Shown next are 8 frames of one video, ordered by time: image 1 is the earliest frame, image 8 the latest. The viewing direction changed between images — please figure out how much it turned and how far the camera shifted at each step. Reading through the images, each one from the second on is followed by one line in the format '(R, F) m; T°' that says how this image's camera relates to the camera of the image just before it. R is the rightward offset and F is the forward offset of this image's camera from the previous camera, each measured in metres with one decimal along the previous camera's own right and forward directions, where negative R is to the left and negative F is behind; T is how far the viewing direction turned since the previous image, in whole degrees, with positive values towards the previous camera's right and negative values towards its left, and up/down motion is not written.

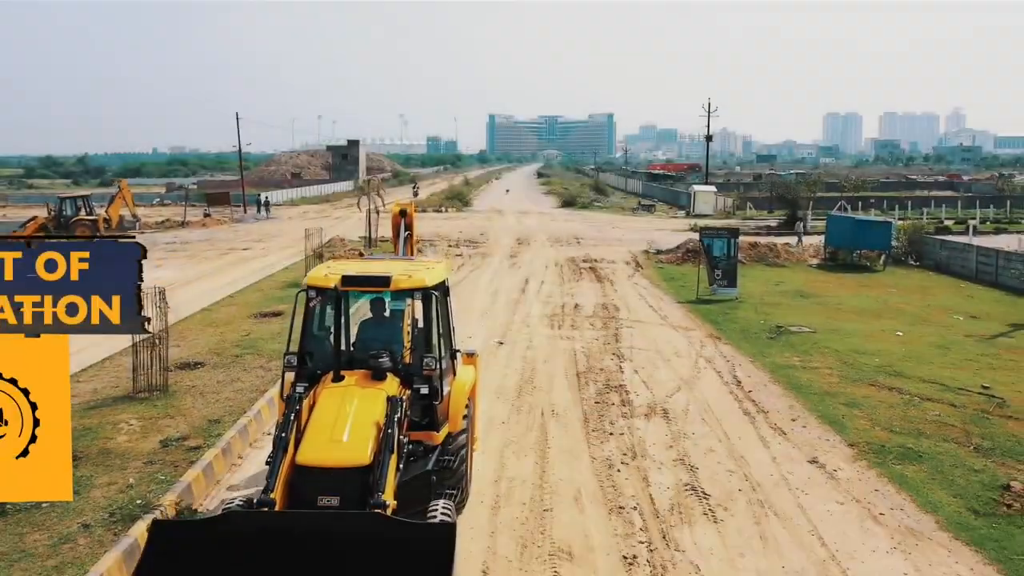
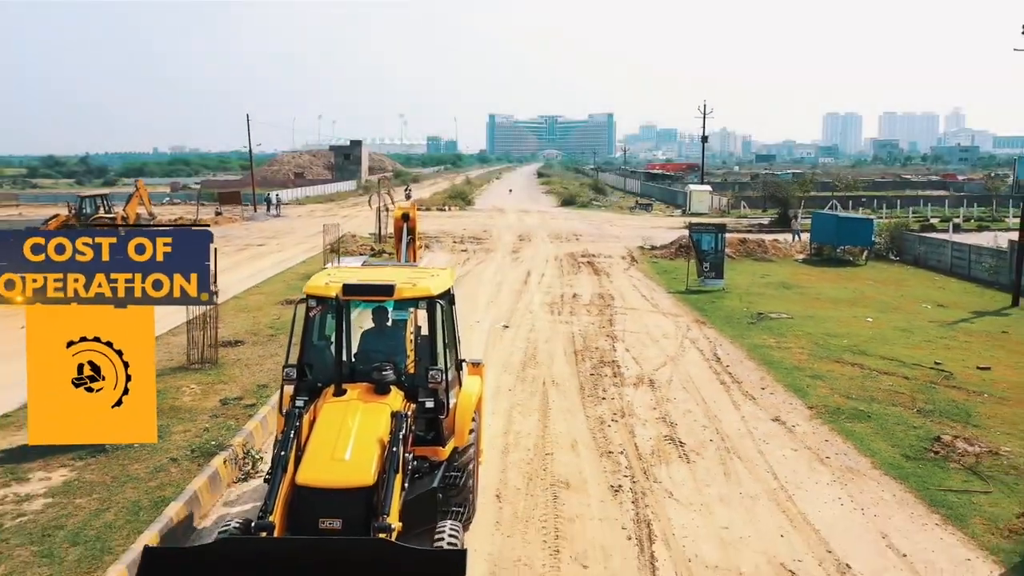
(-0.1, -1.7) m; 0°
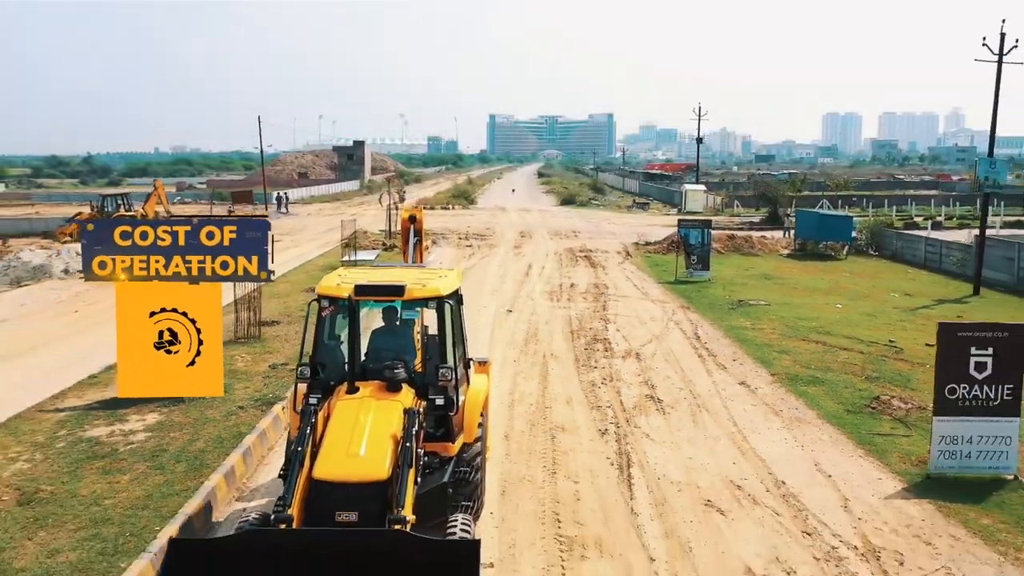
(-0.1, -2.0) m; 0°
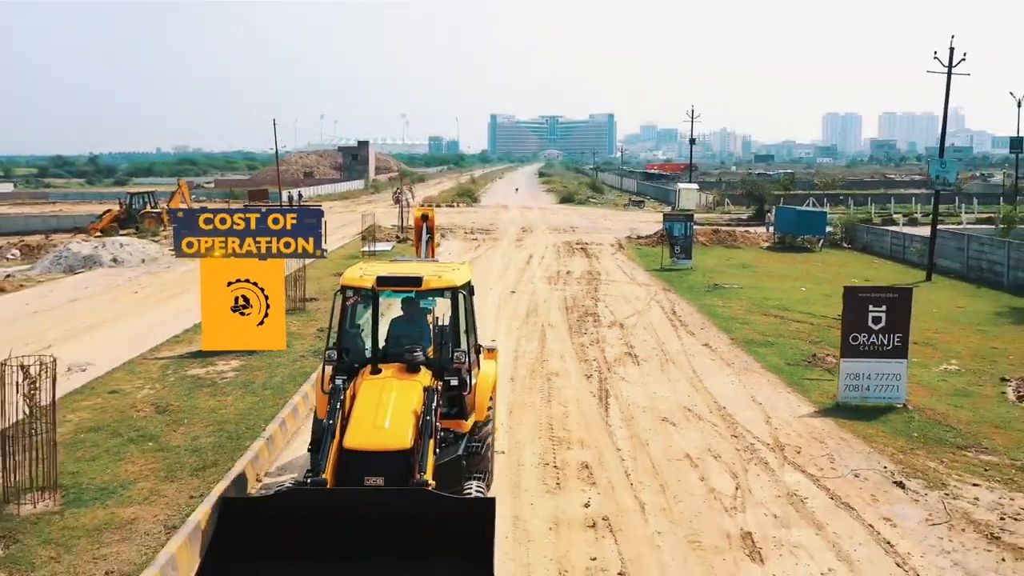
(-0.1, -2.9) m; 0°
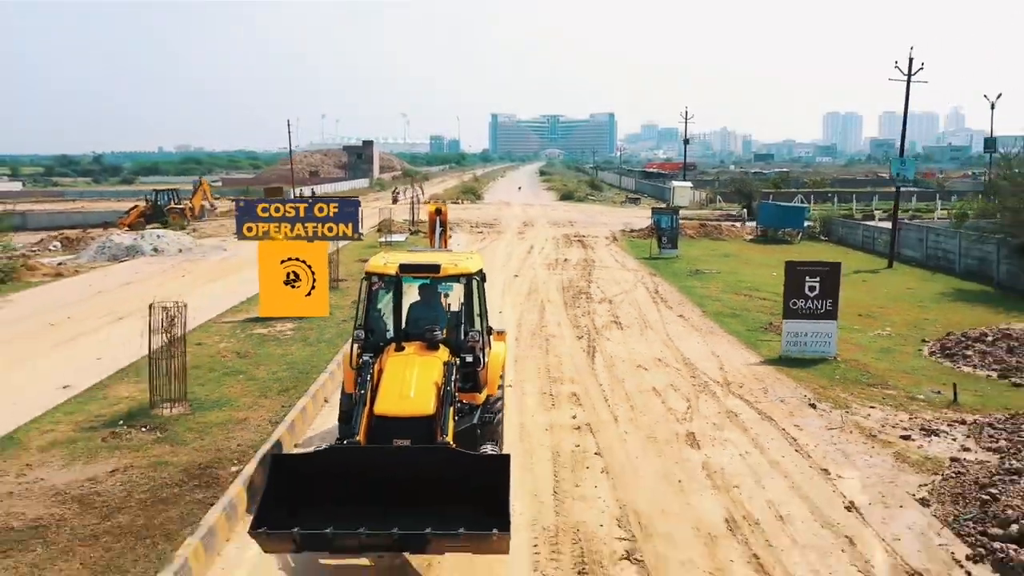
(-0.1, -3.0) m; 0°
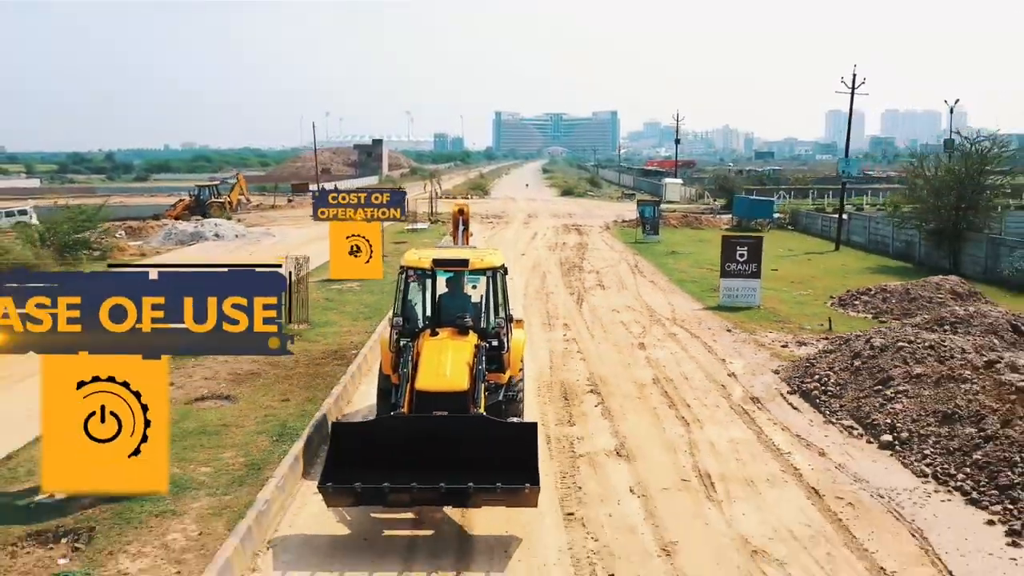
(-0.2, -5.7) m; 0°
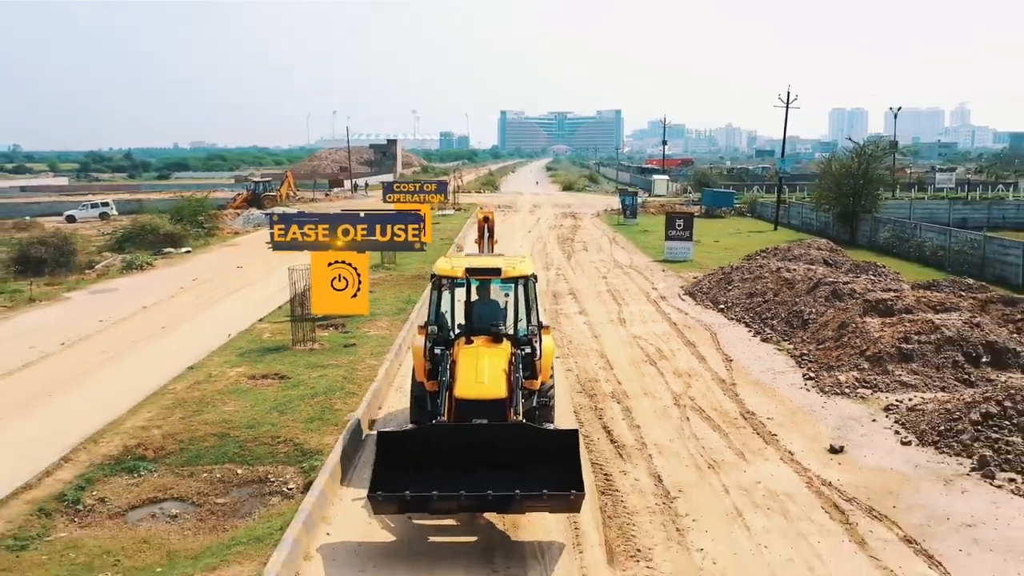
(-0.2, -9.9) m; 0°
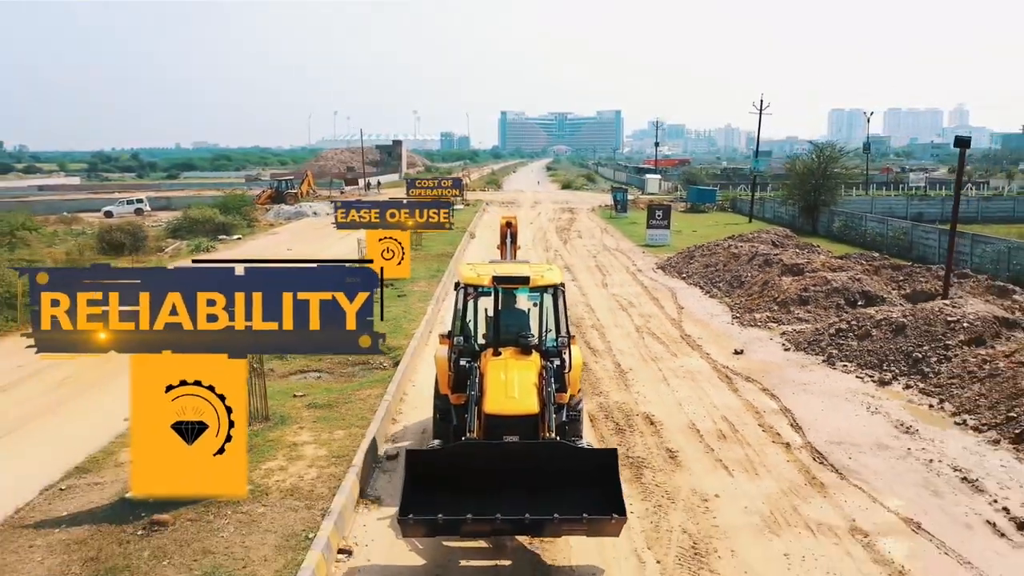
(-0.2, -5.6) m; 0°
